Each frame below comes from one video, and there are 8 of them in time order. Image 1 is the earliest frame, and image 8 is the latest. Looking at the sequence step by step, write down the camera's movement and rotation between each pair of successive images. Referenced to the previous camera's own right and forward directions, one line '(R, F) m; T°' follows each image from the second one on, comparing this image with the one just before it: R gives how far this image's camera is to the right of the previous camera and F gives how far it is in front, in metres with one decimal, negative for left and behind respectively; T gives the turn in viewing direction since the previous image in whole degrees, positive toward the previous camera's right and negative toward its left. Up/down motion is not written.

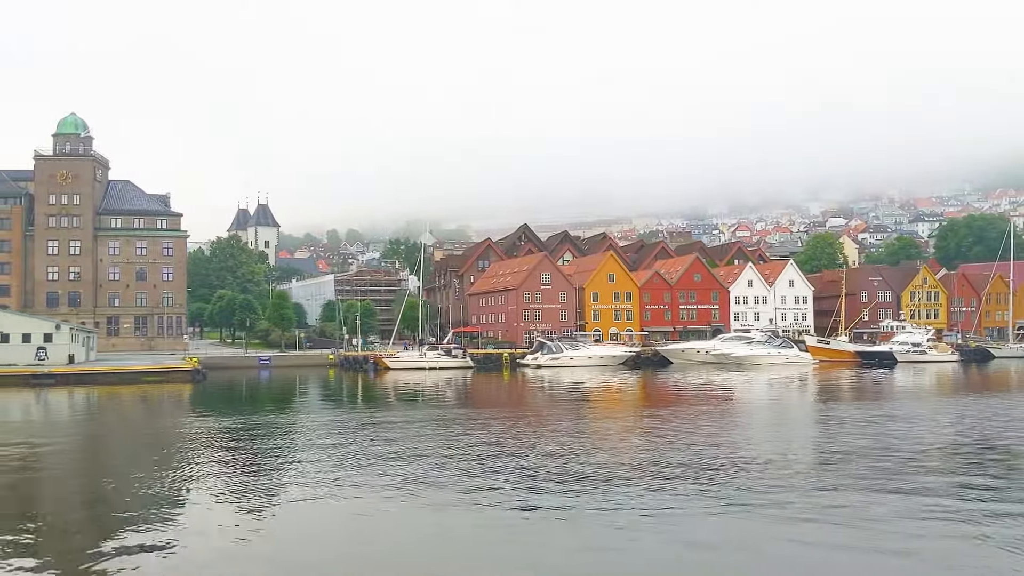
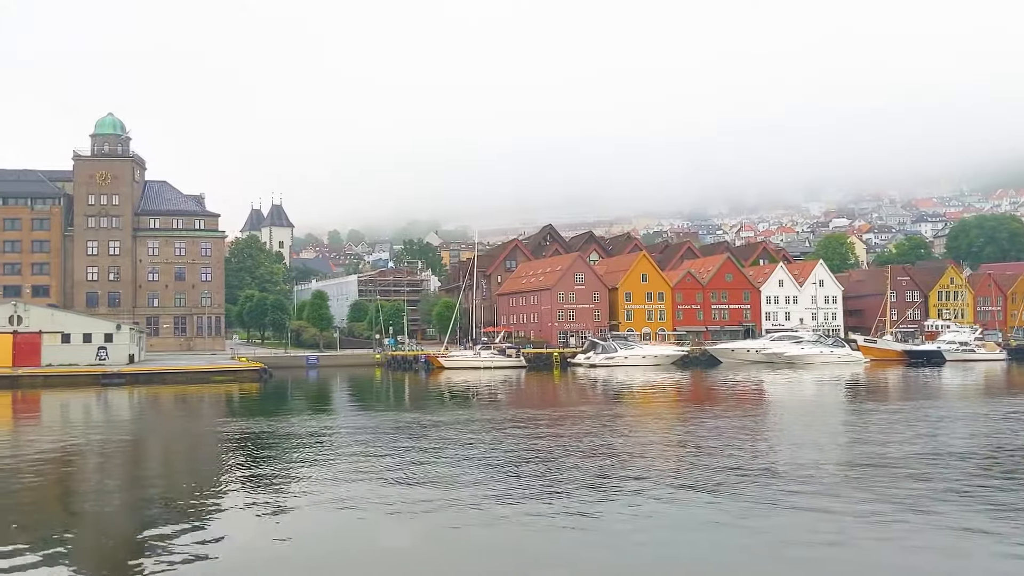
(-2.9, -0.2) m; 0°
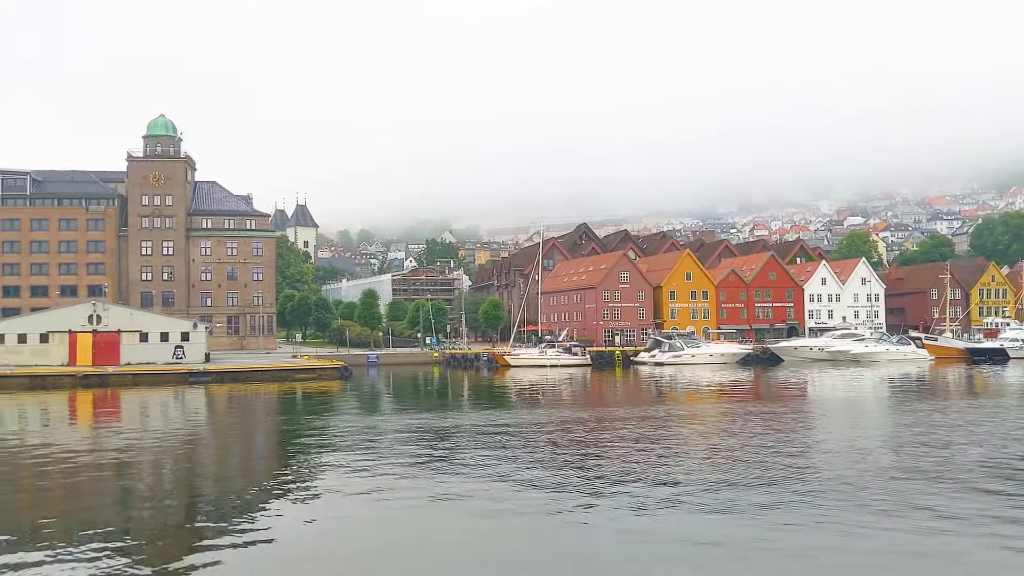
(-3.1, -0.4) m; 0°
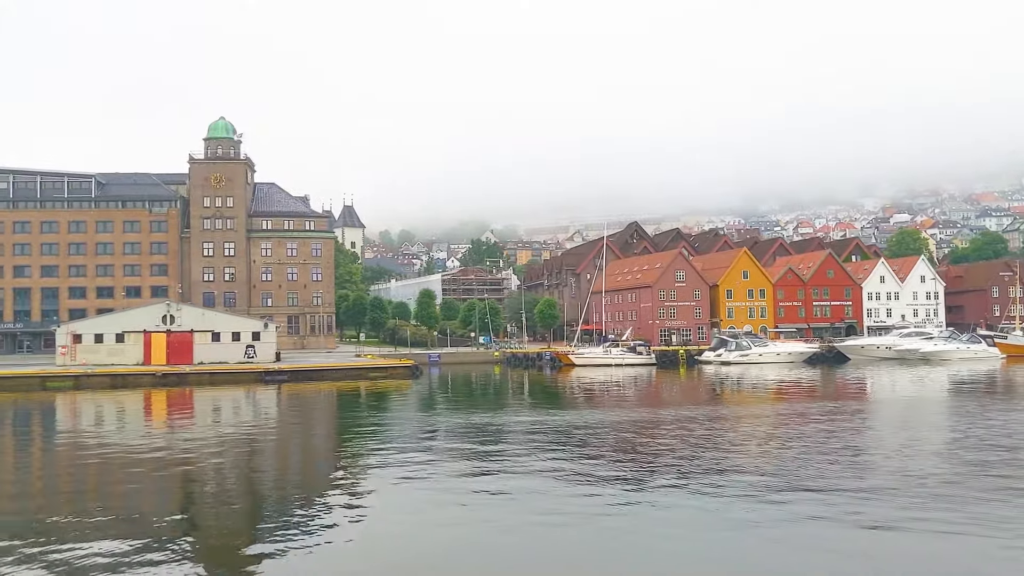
(-1.4, -0.1) m; -2°
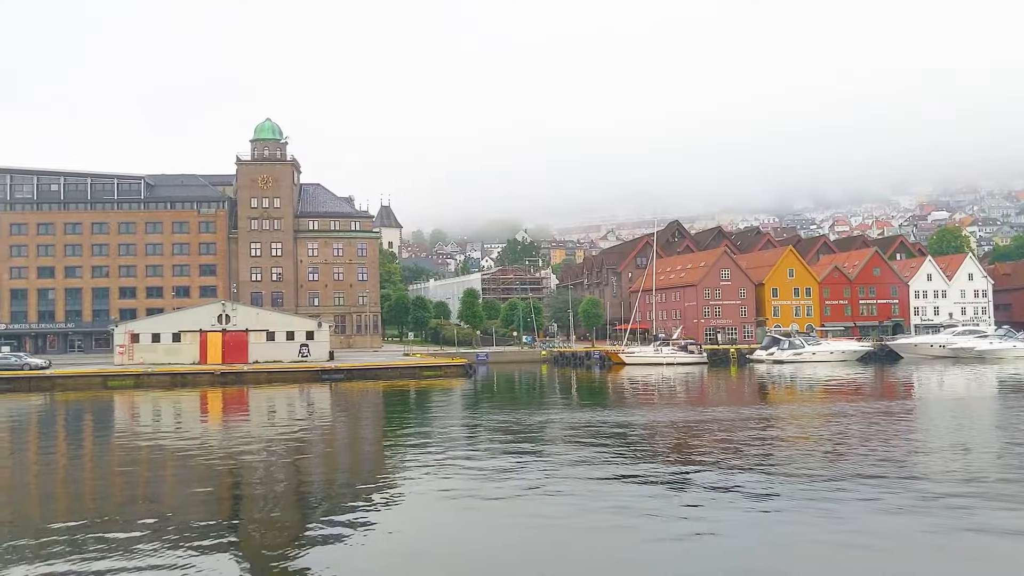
(-1.0, -0.1) m; -2°
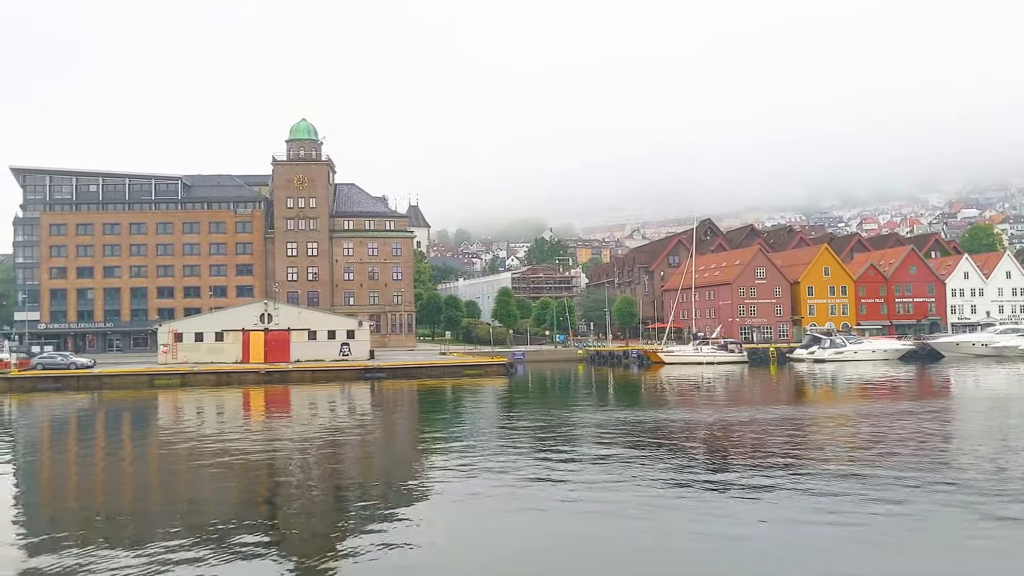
(-0.8, 0.0) m; -1°
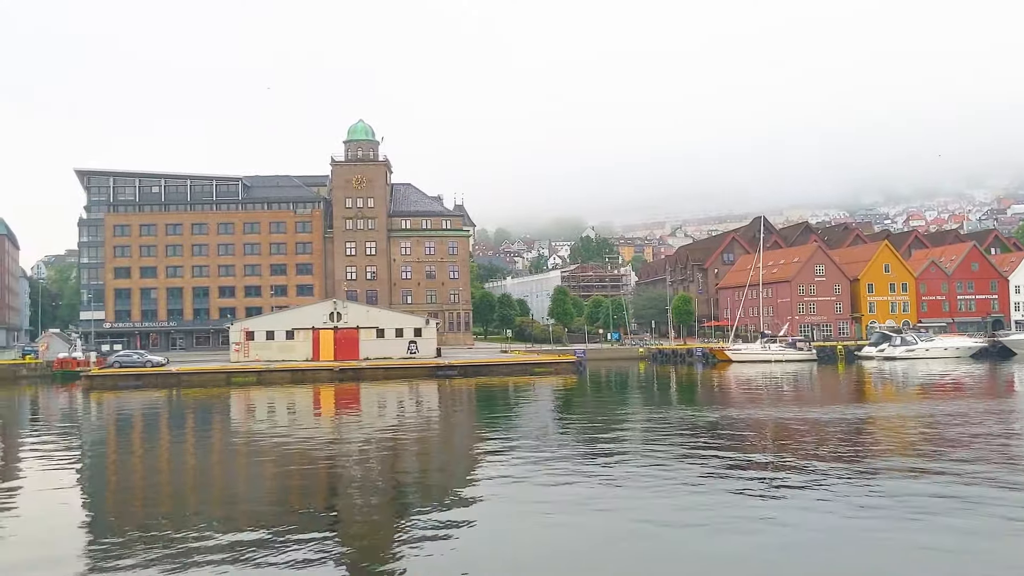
(-1.4, -0.1) m; -2°
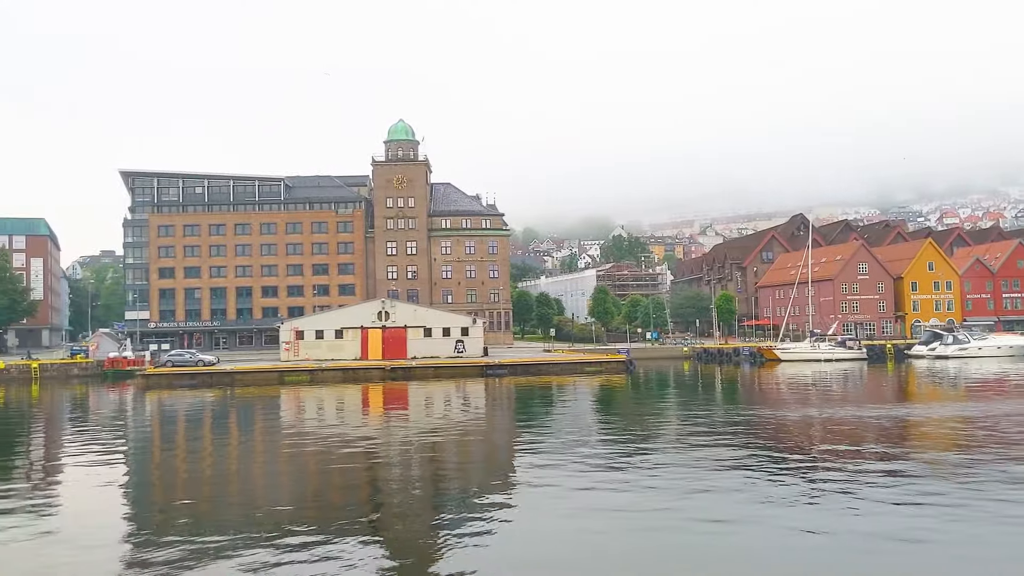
(-1.0, 0.0) m; -2°
